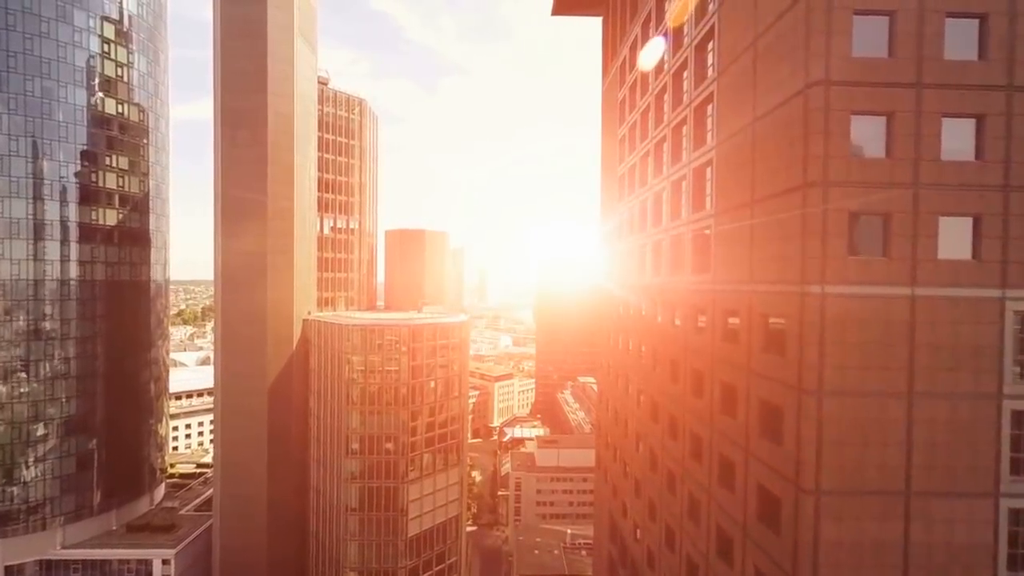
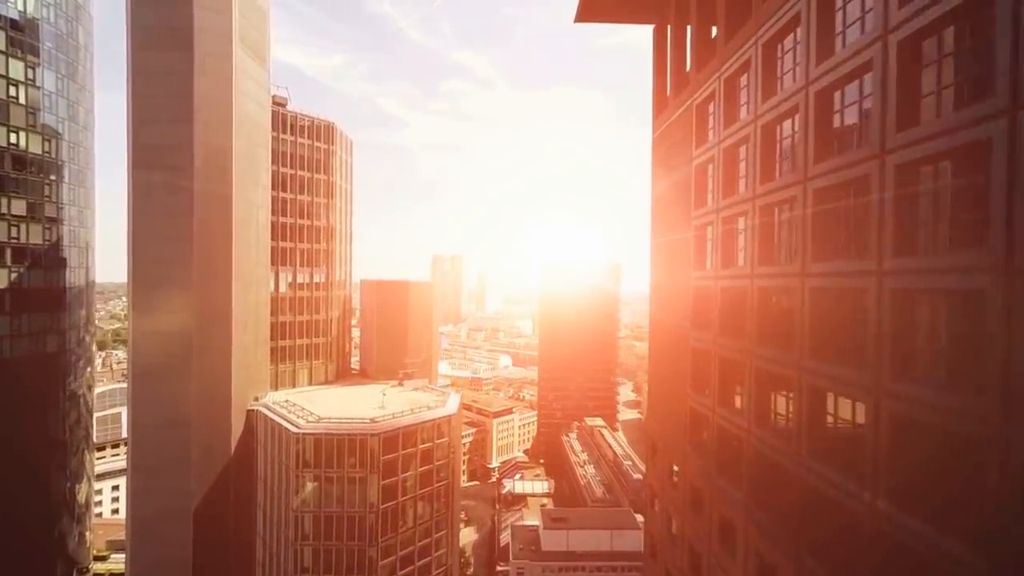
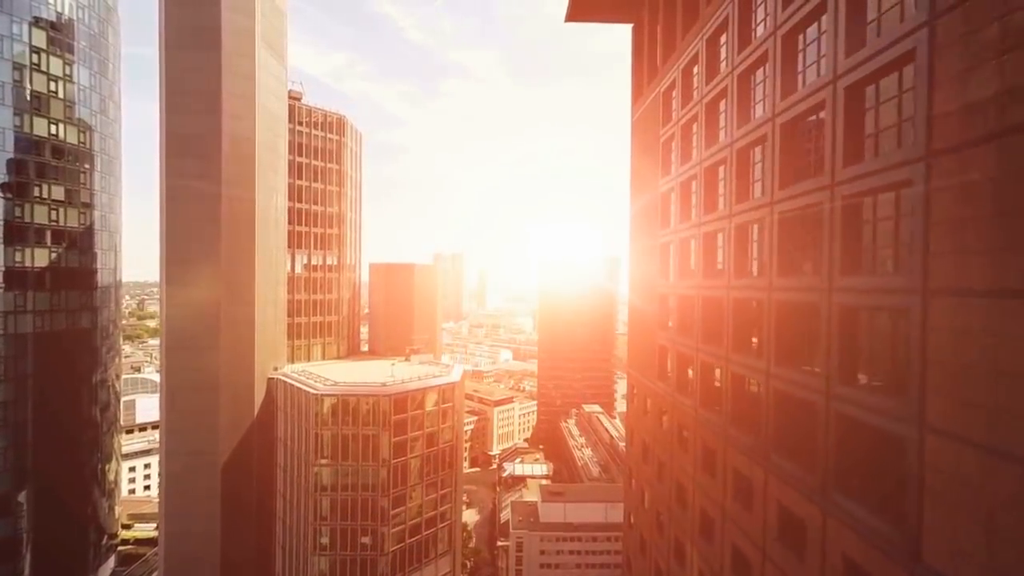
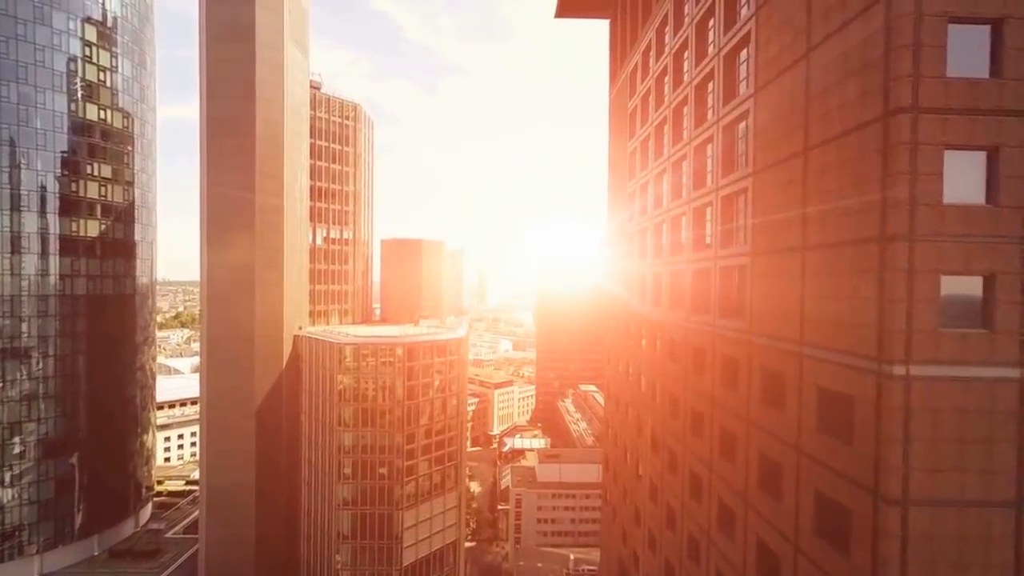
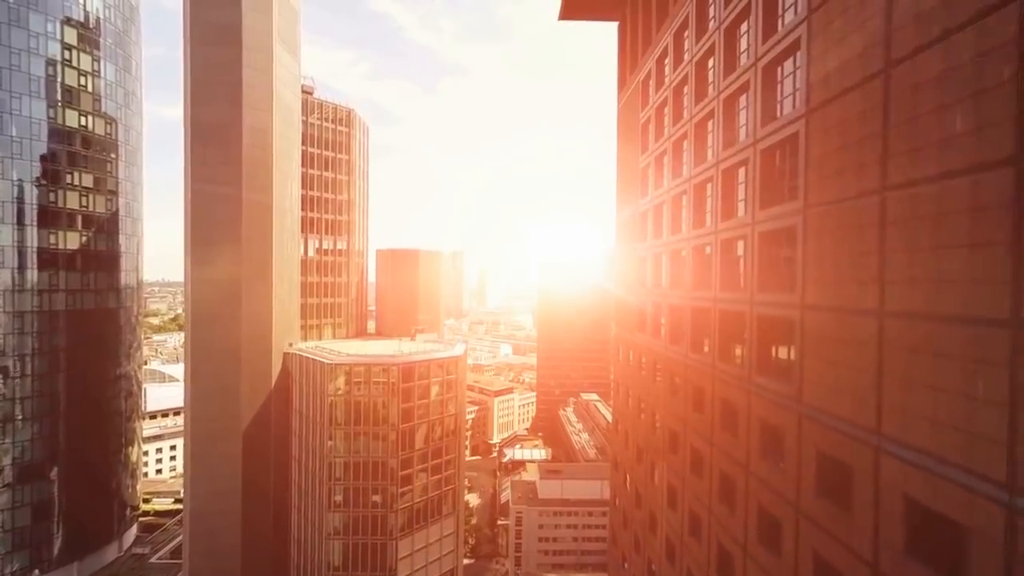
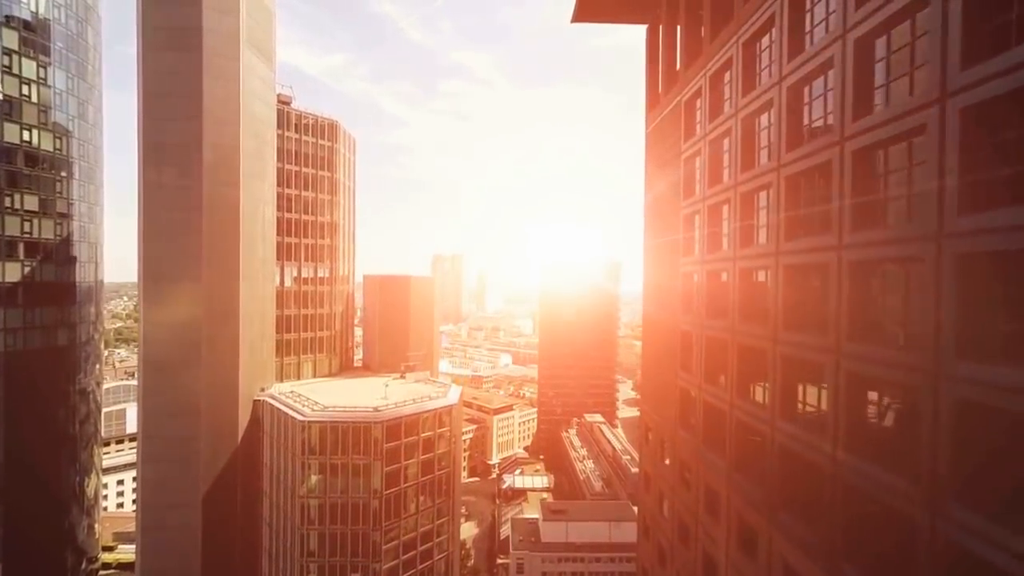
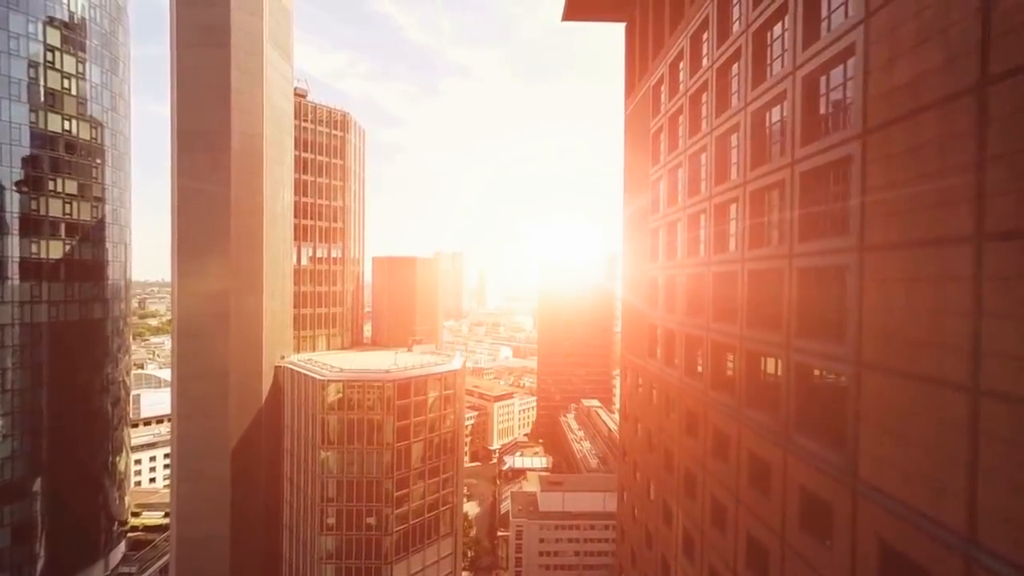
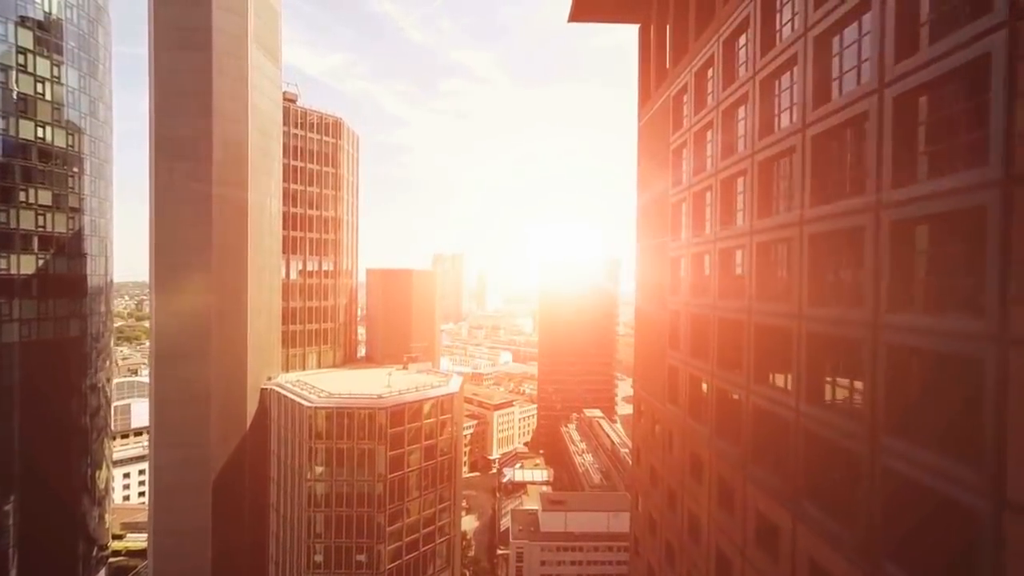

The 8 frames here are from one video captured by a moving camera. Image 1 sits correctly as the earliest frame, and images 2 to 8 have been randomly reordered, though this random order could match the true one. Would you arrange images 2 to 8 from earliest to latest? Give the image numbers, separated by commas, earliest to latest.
4, 5, 7, 3, 8, 6, 2
